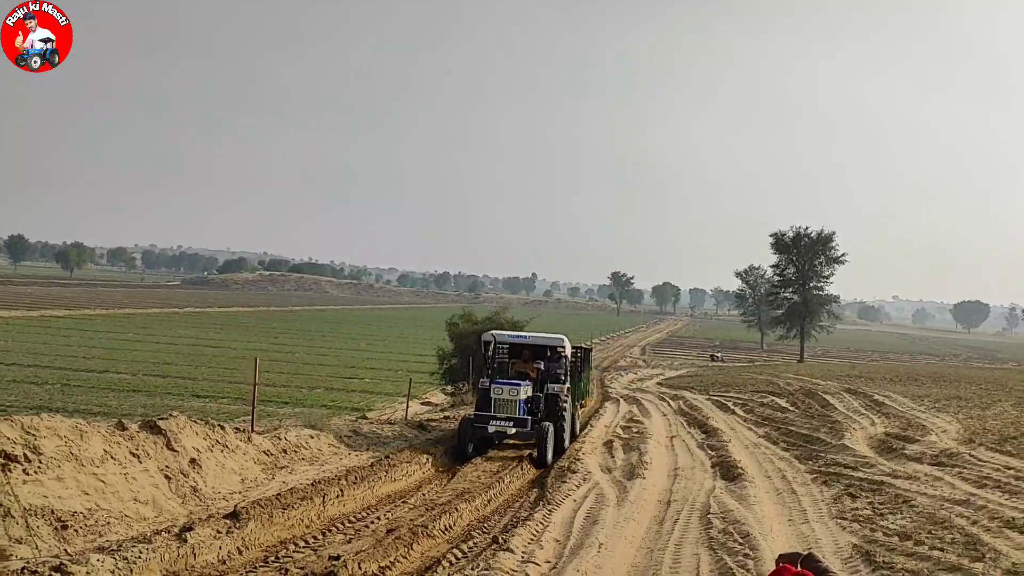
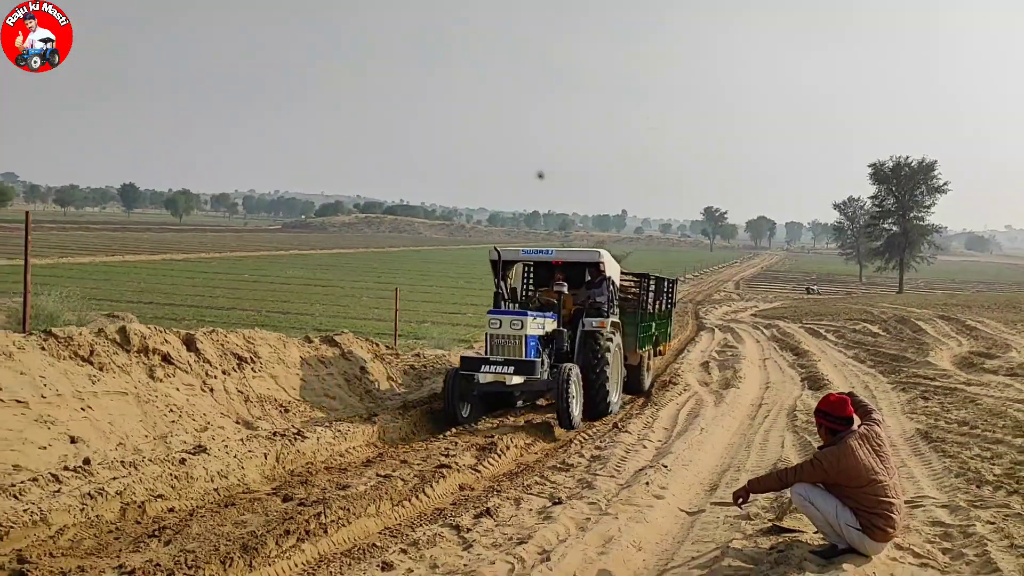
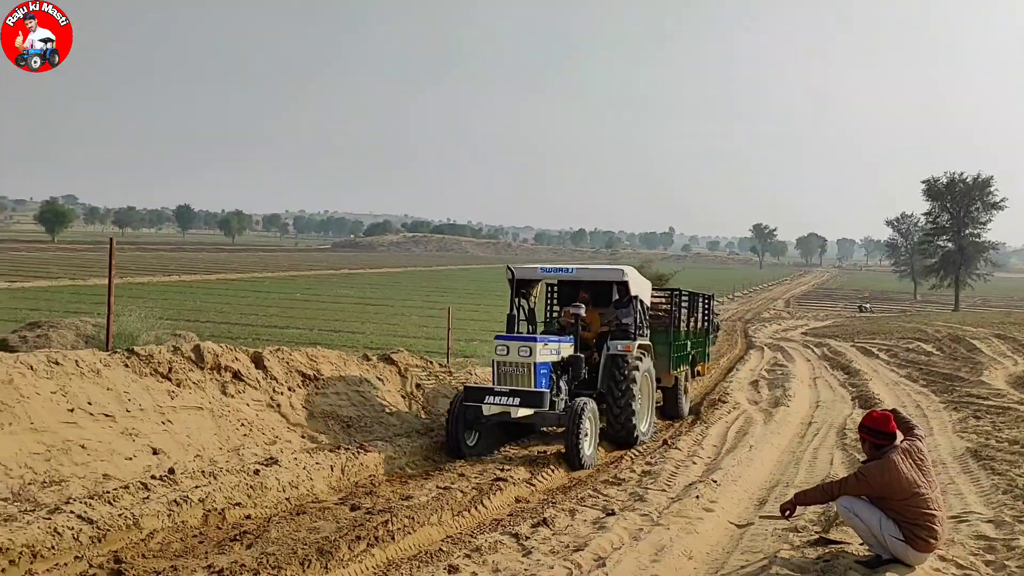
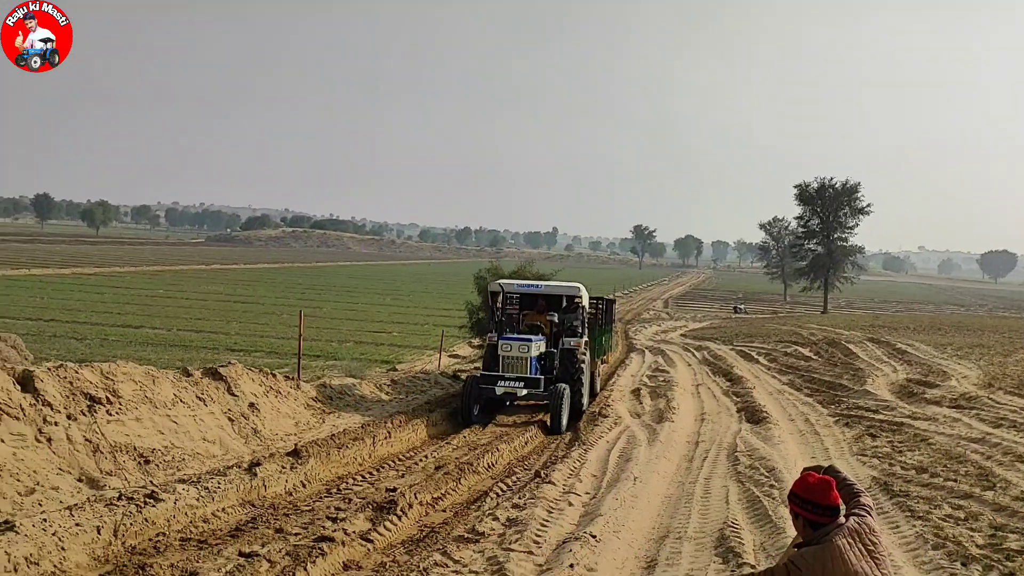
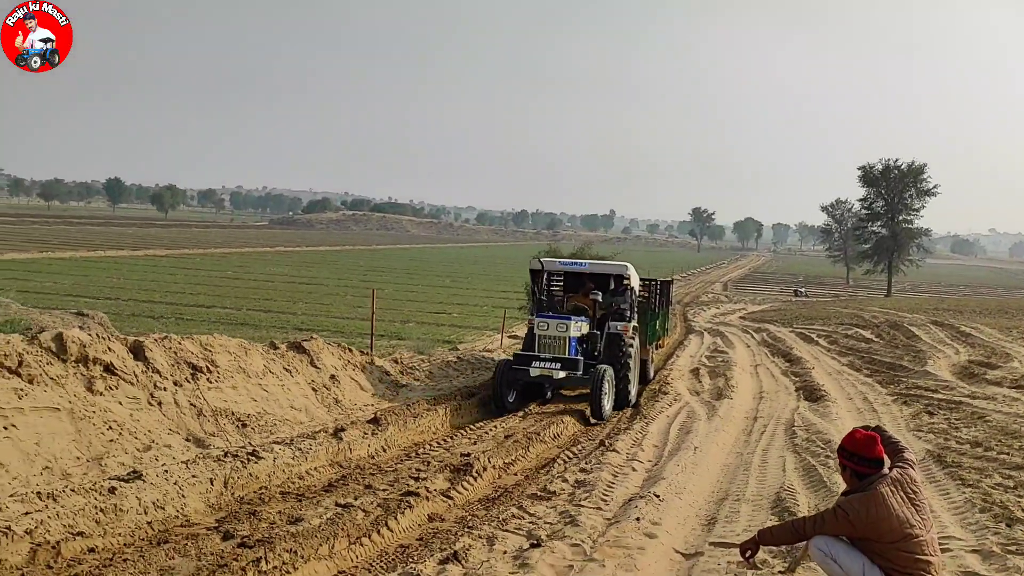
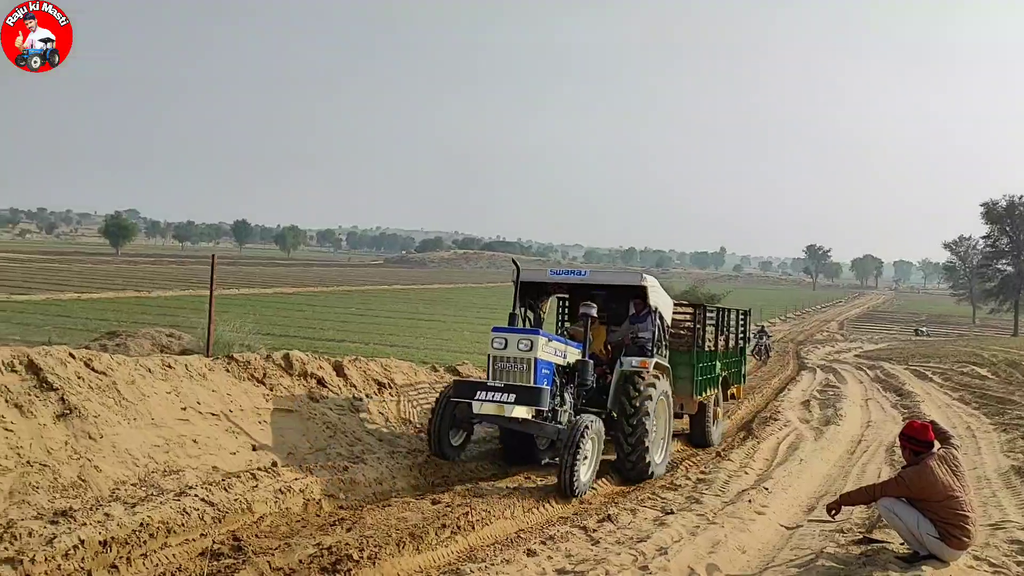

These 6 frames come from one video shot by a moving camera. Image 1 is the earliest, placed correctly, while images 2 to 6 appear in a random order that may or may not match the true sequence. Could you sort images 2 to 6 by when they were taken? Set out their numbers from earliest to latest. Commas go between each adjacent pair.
4, 5, 2, 3, 6
